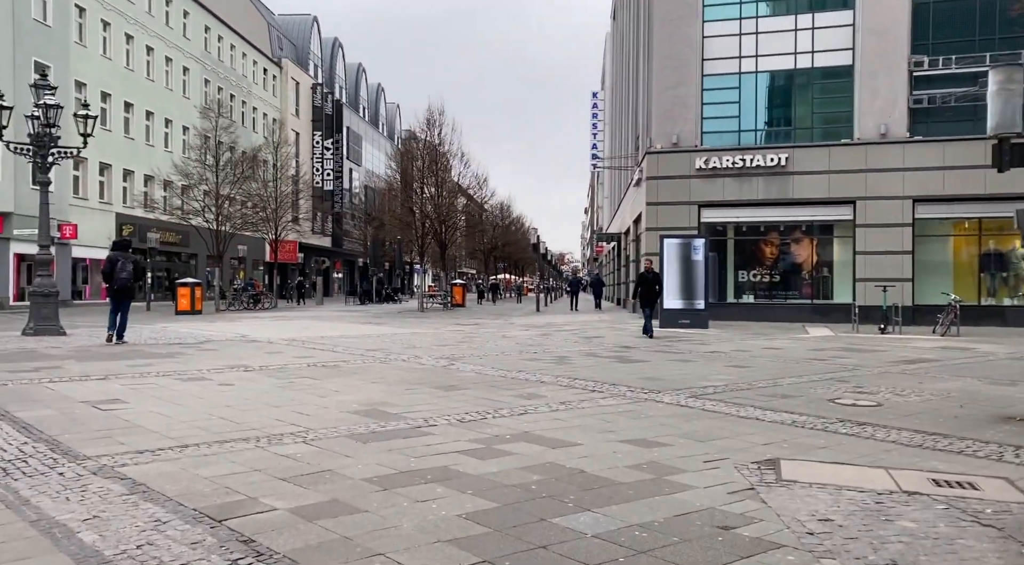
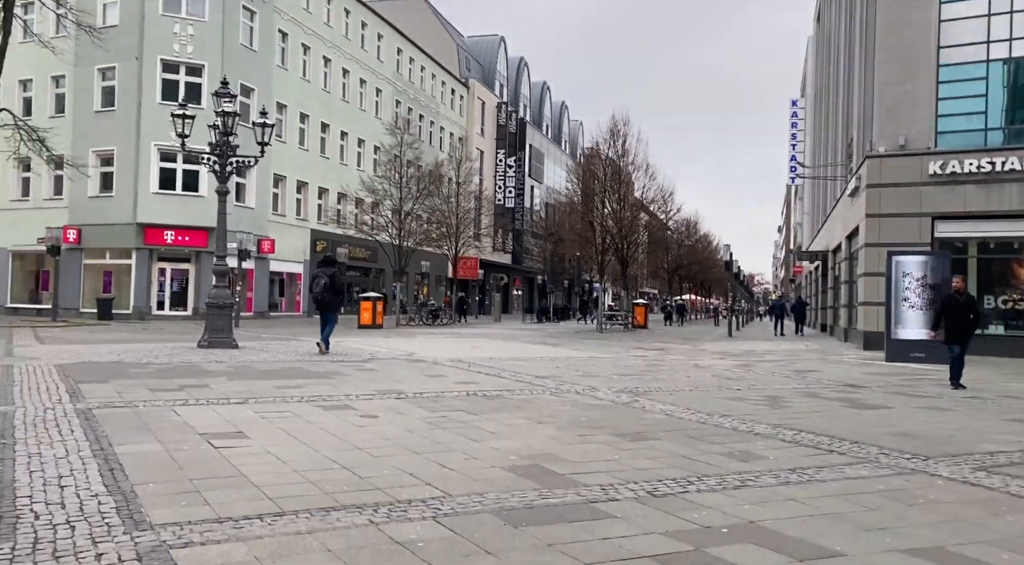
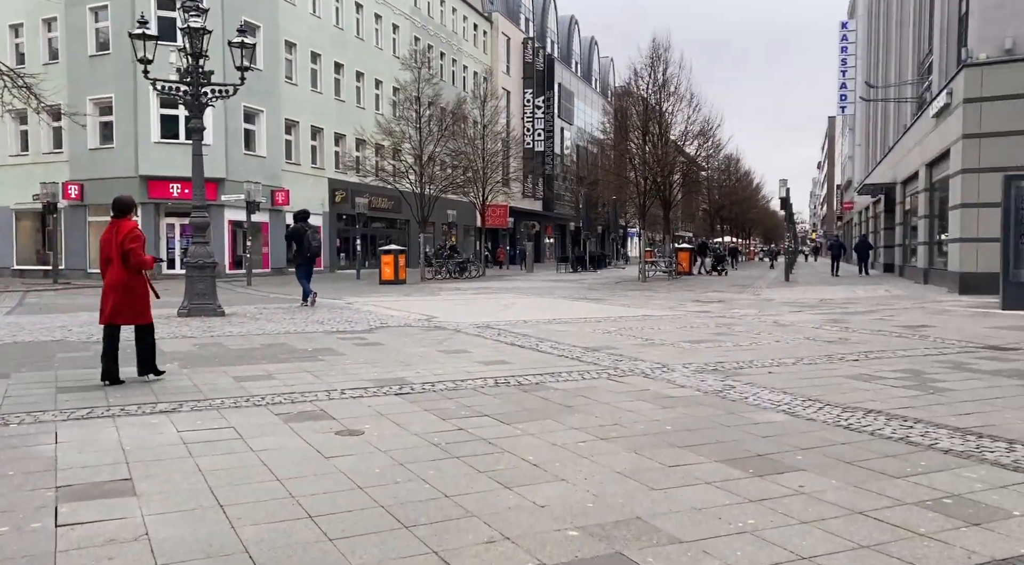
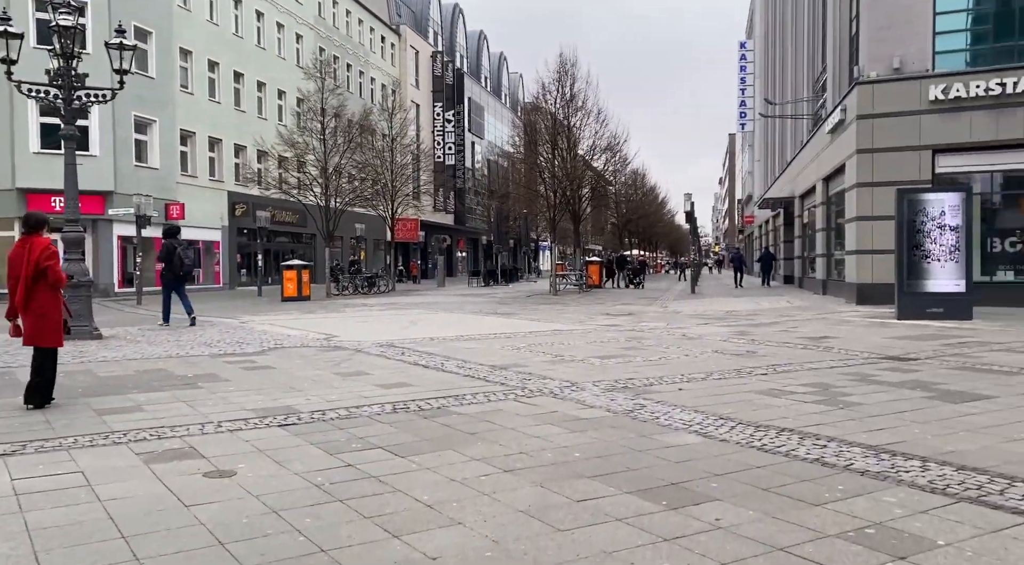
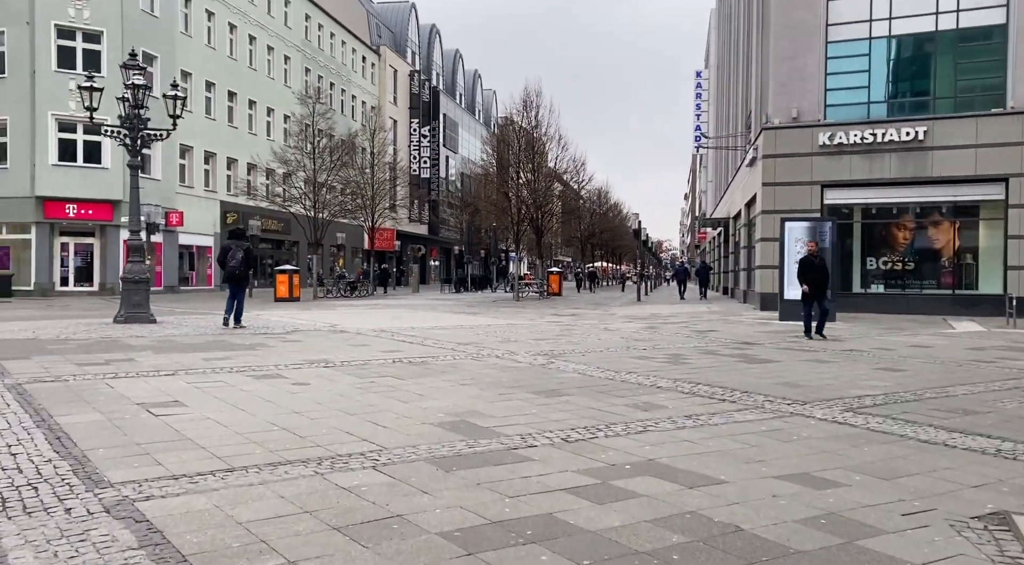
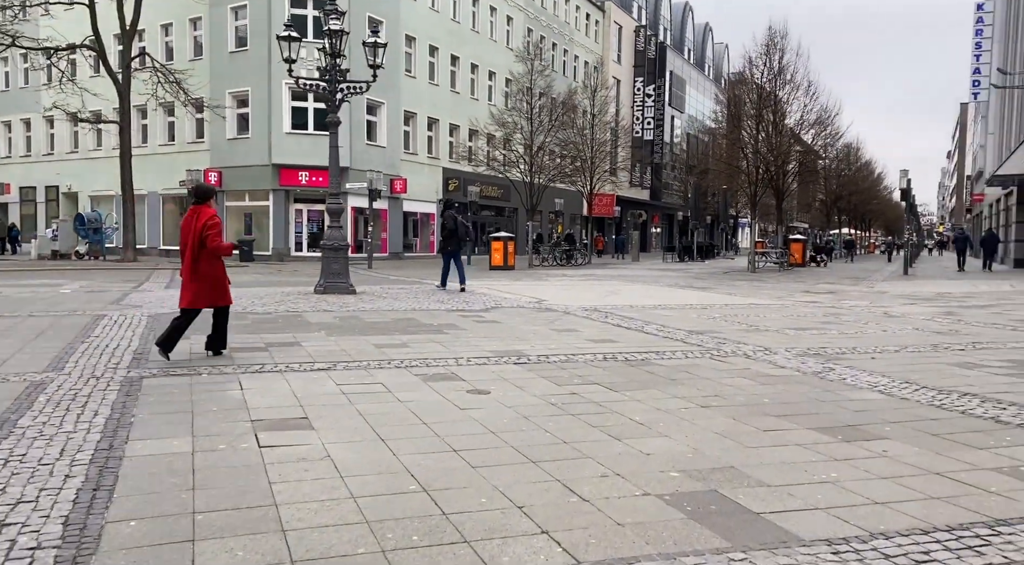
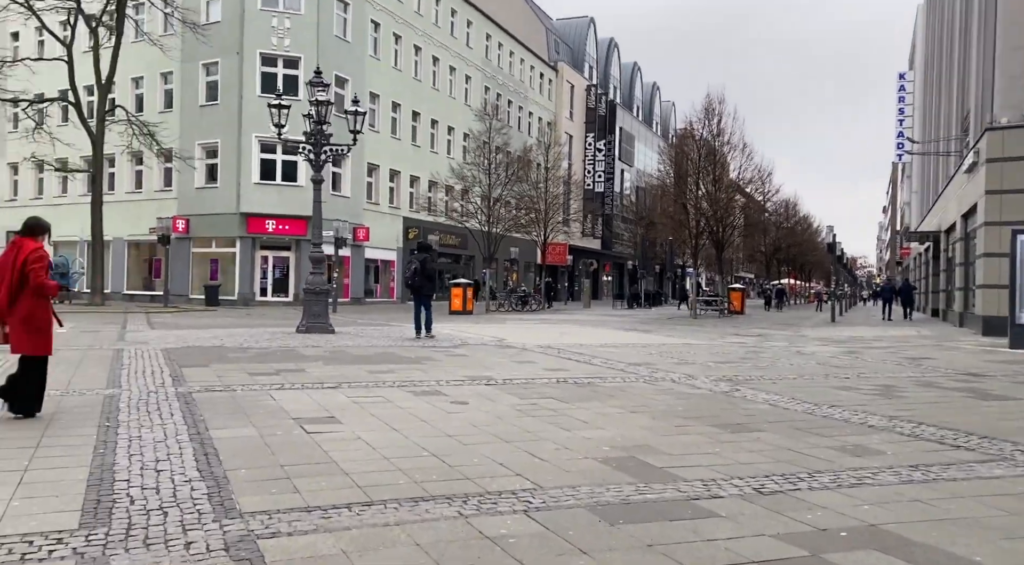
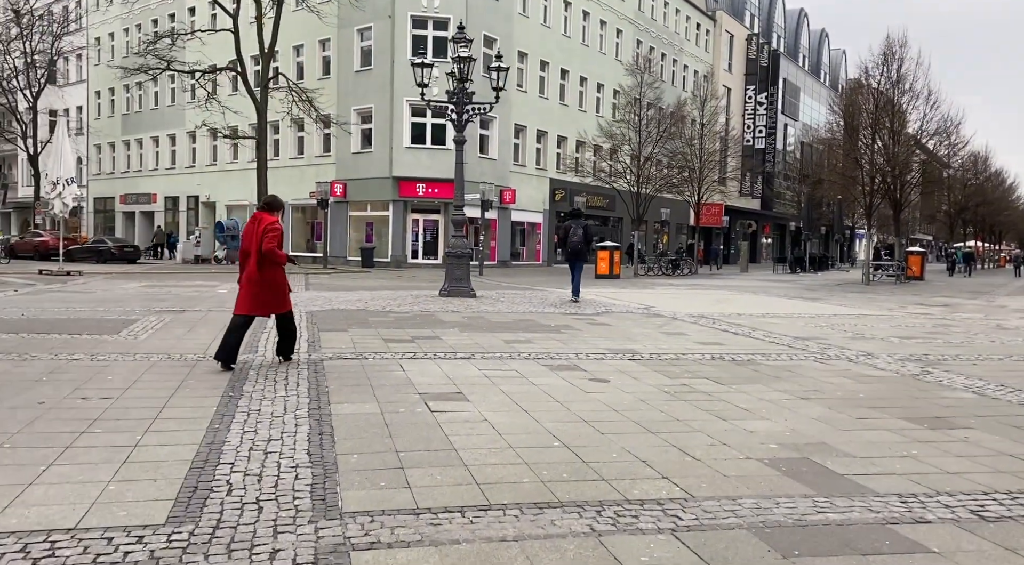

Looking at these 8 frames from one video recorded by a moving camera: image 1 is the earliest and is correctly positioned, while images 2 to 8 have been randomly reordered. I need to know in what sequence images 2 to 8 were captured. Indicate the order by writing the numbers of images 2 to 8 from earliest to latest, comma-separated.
5, 2, 7, 8, 6, 3, 4
